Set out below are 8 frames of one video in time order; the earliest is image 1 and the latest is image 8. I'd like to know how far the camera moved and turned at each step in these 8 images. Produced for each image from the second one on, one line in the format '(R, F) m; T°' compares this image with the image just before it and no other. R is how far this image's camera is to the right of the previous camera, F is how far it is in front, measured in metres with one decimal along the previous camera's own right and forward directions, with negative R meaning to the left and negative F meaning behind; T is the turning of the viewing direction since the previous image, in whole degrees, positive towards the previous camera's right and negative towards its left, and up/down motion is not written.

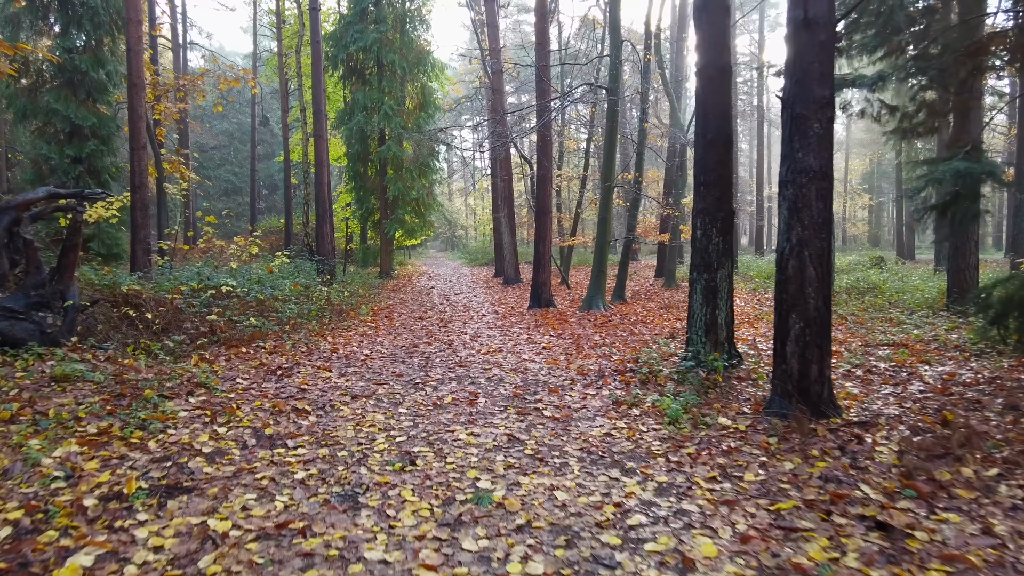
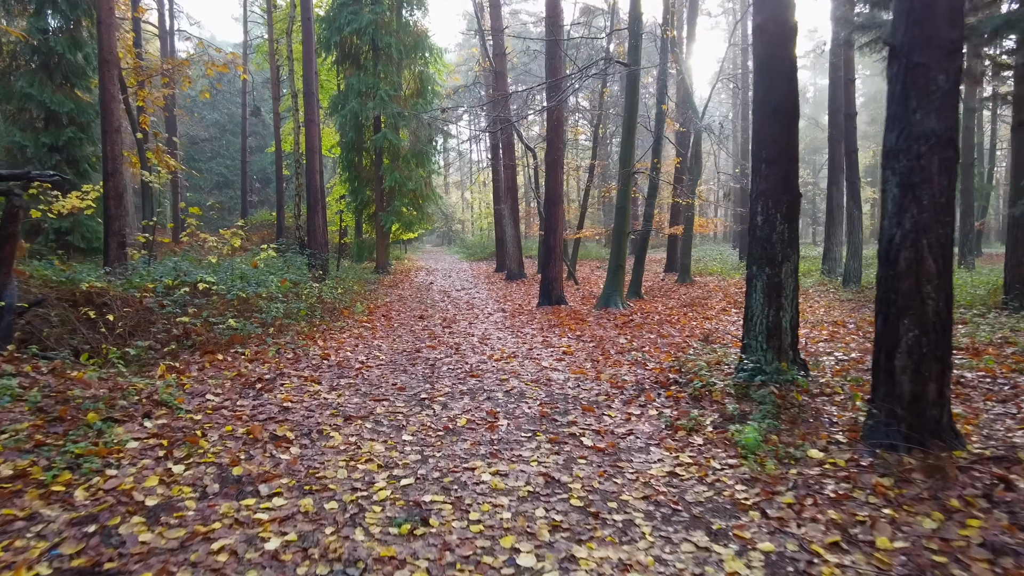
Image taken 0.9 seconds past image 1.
(-0.2, +1.0) m; 0°
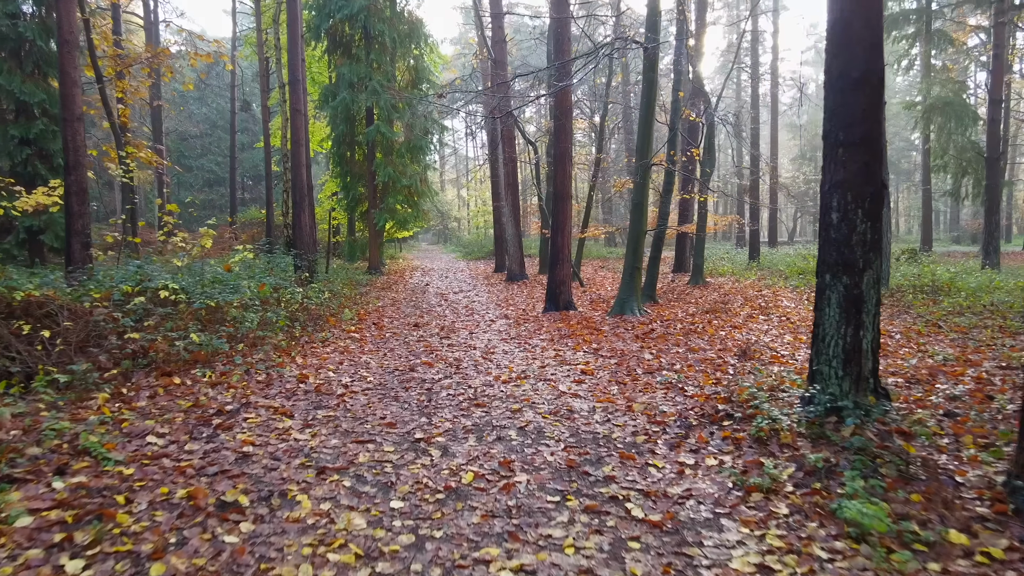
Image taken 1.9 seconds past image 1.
(-0.1, +1.0) m; 0°
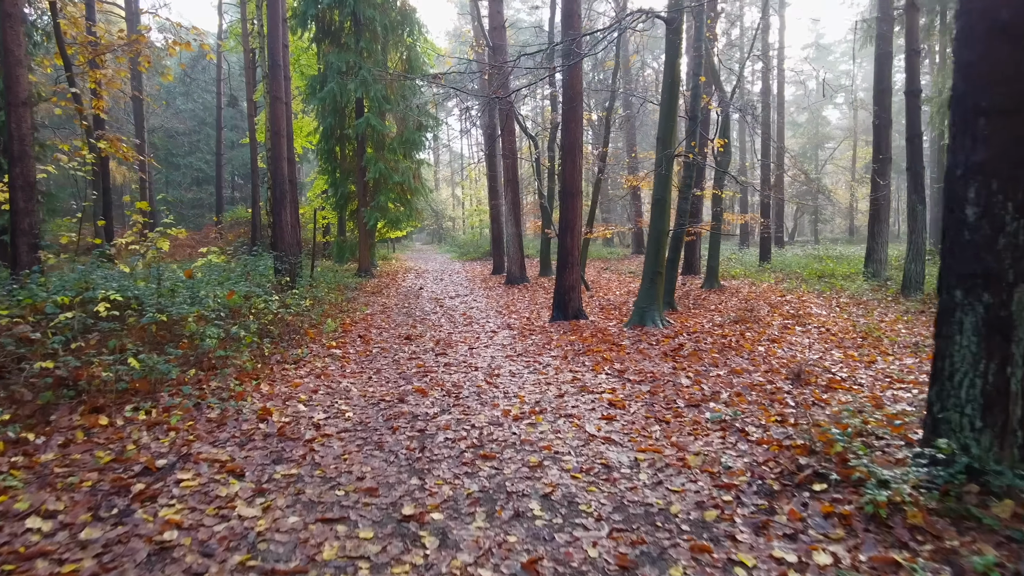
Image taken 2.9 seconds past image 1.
(-0.1, +1.1) m; 0°
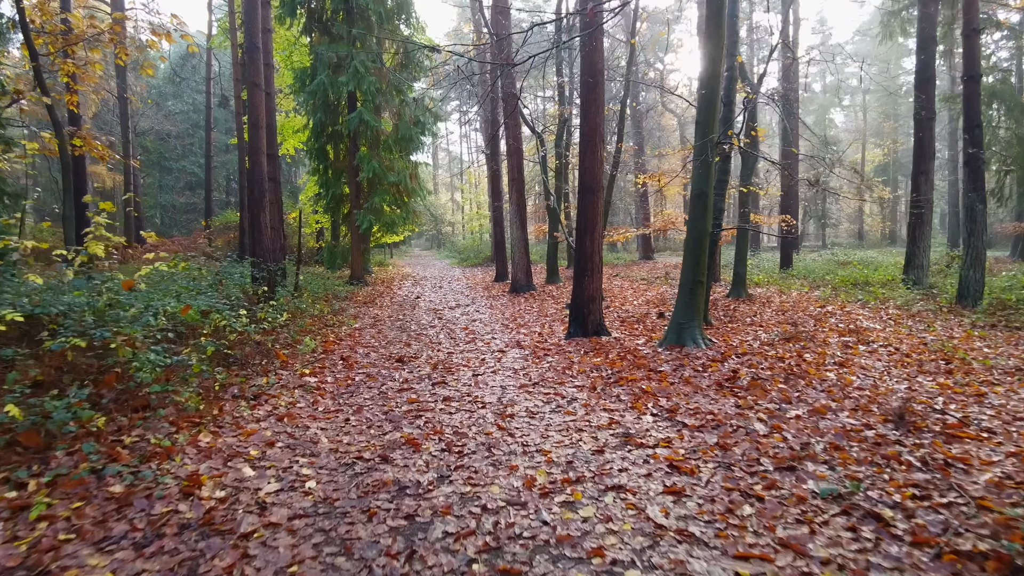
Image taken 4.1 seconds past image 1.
(-0.1, +1.3) m; 0°
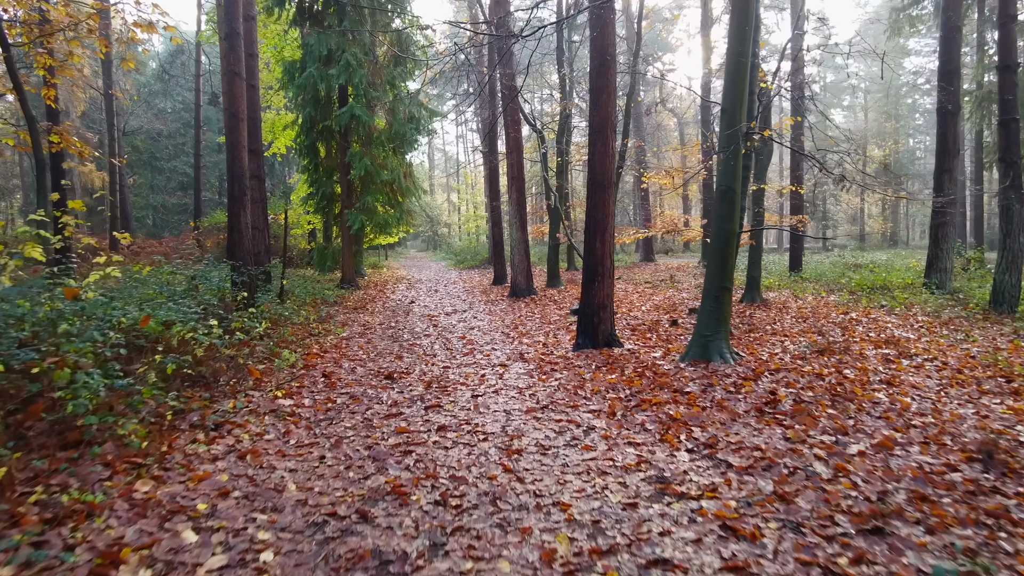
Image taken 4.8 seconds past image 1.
(-0.1, +0.8) m; 0°
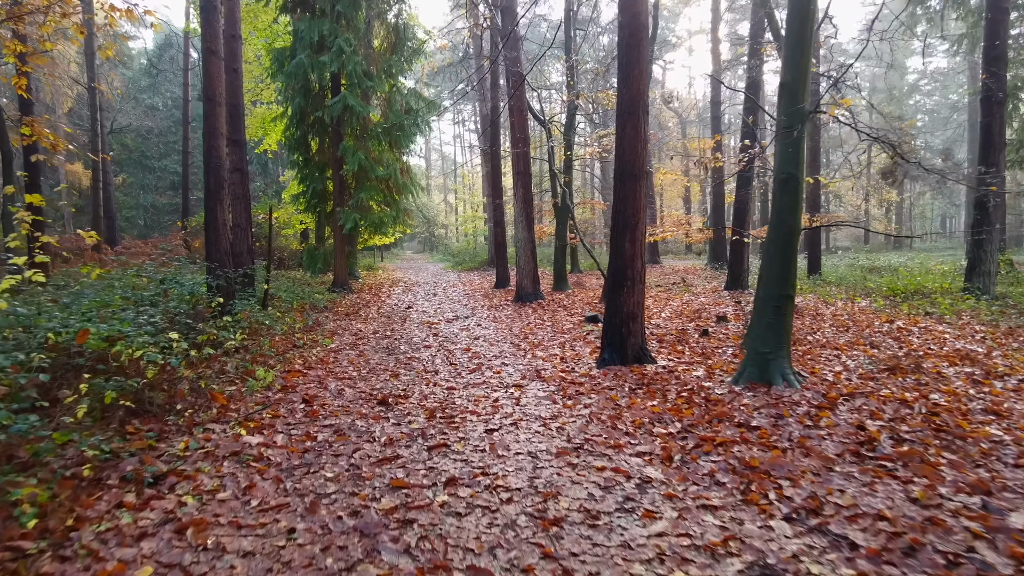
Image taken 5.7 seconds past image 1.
(-0.2, +1.1) m; 0°
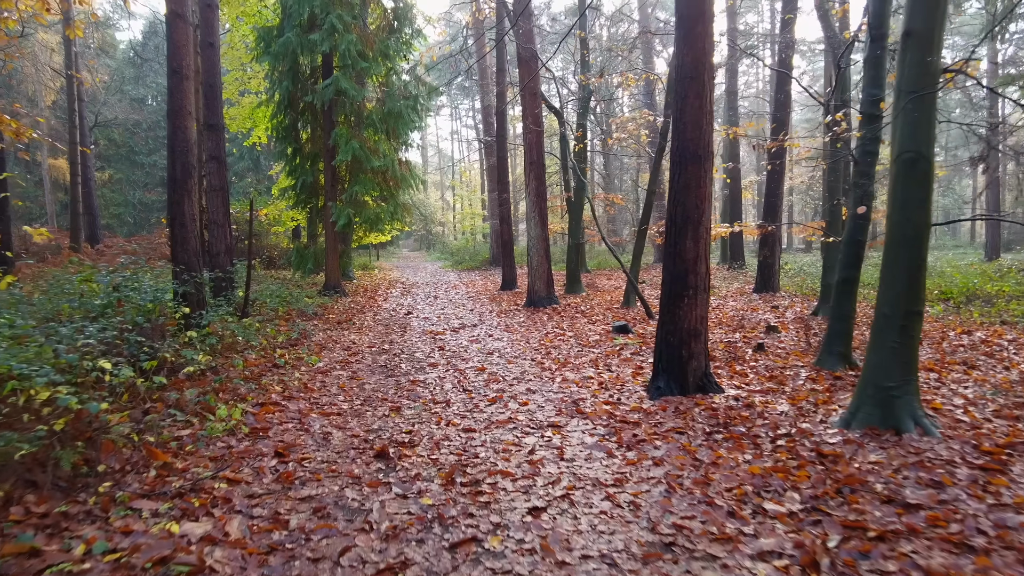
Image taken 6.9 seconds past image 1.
(-0.3, +1.3) m; 0°
